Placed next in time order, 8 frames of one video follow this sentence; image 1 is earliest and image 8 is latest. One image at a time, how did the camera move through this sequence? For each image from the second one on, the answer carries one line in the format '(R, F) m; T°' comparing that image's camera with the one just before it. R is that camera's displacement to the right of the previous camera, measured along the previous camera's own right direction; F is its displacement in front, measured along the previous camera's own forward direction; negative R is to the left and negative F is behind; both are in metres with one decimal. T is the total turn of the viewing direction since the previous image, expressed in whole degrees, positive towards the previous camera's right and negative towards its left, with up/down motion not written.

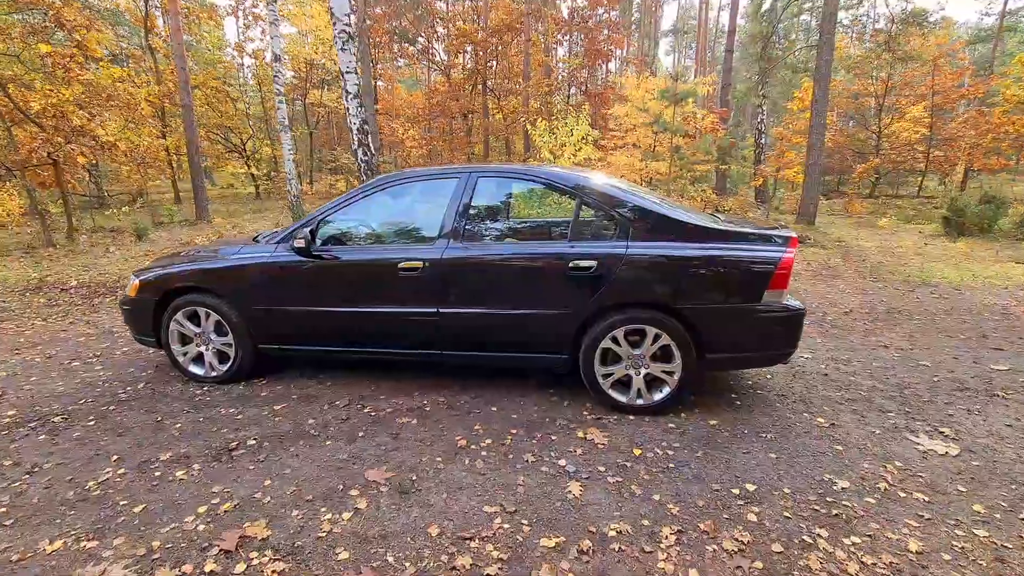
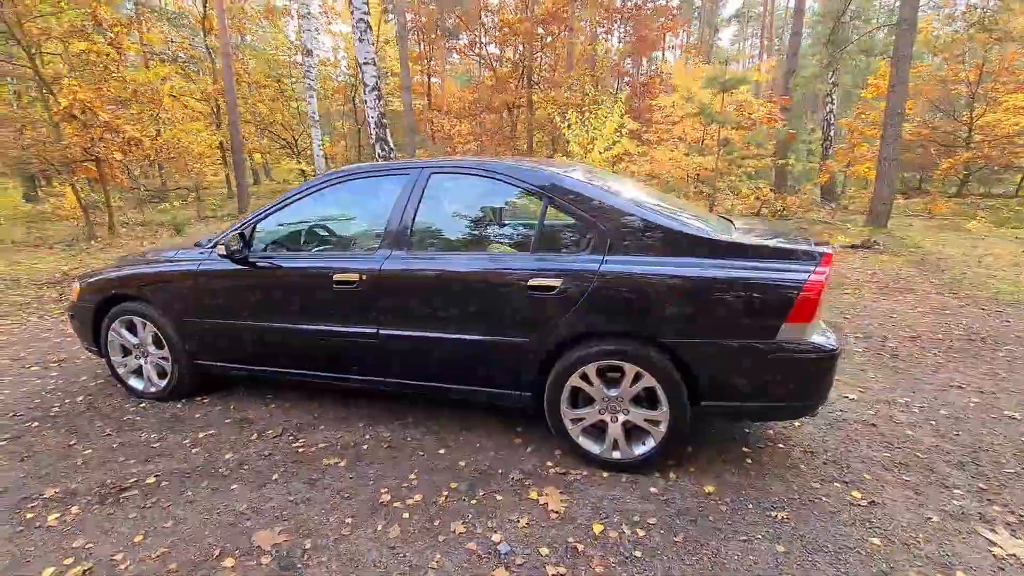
(+0.5, +0.6) m; -6°
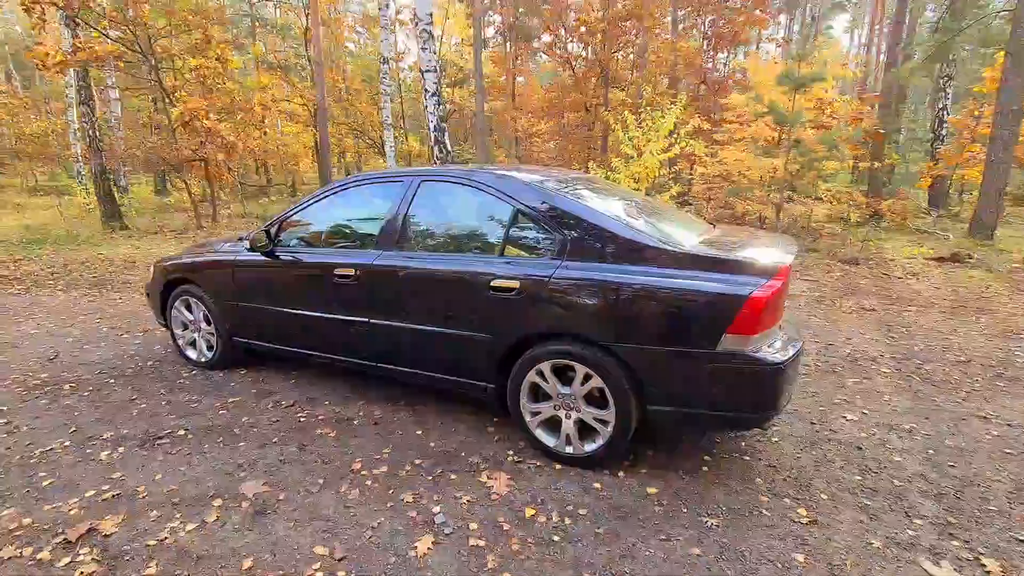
(+0.6, -0.2) m; -9°
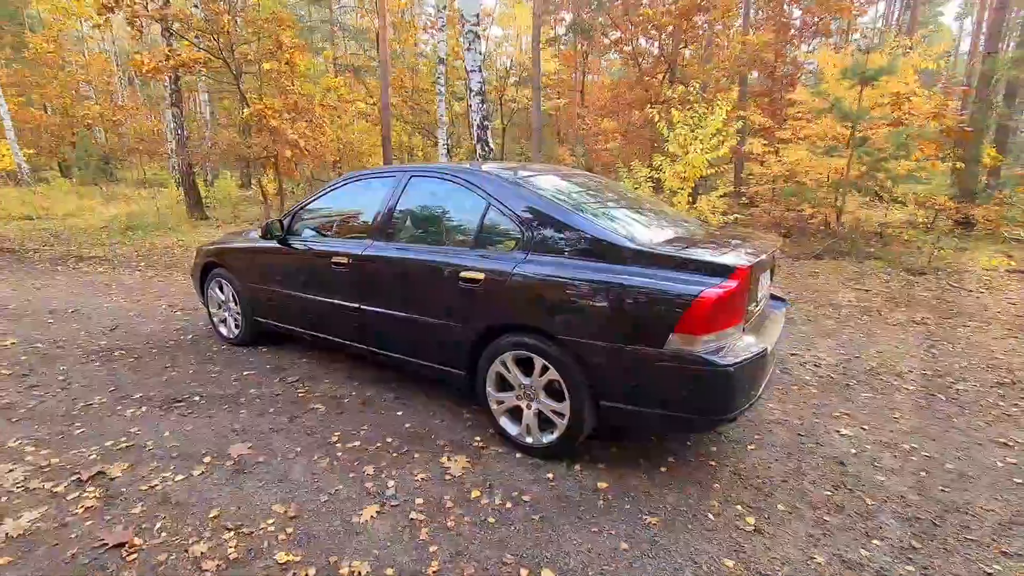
(+0.6, -0.1) m; -8°
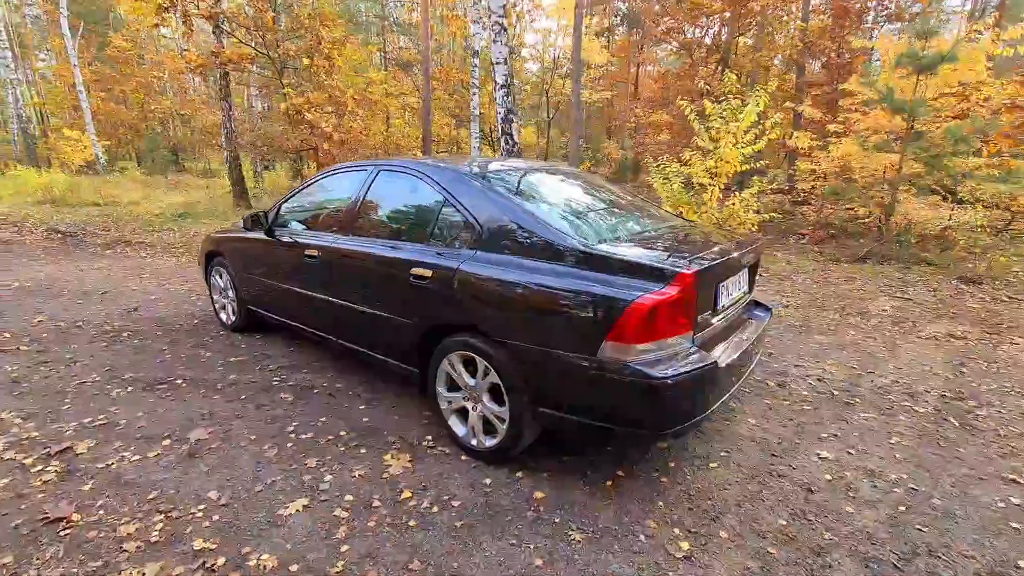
(+0.5, +0.1) m; -6°
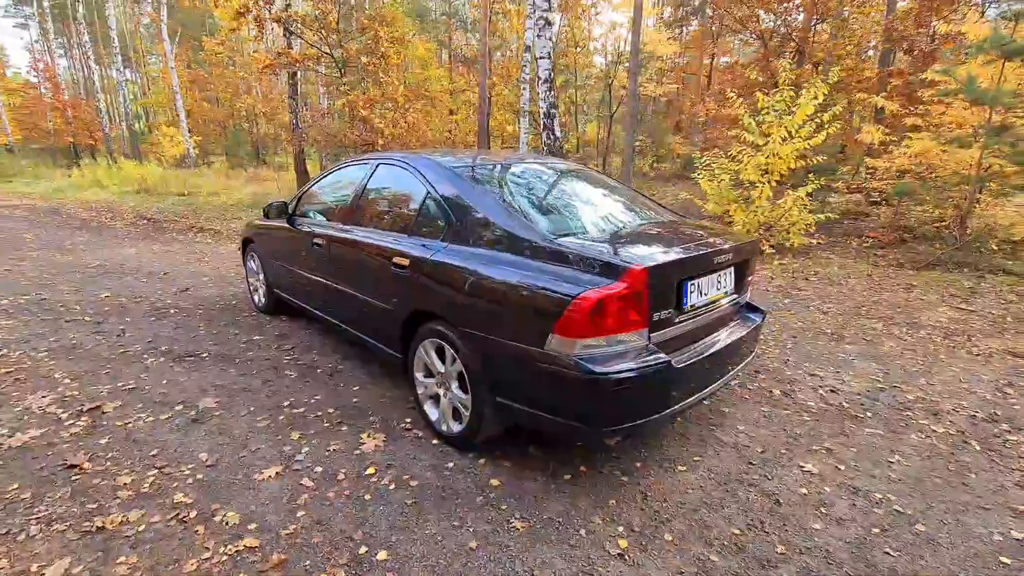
(+0.5, 0.0) m; -7°
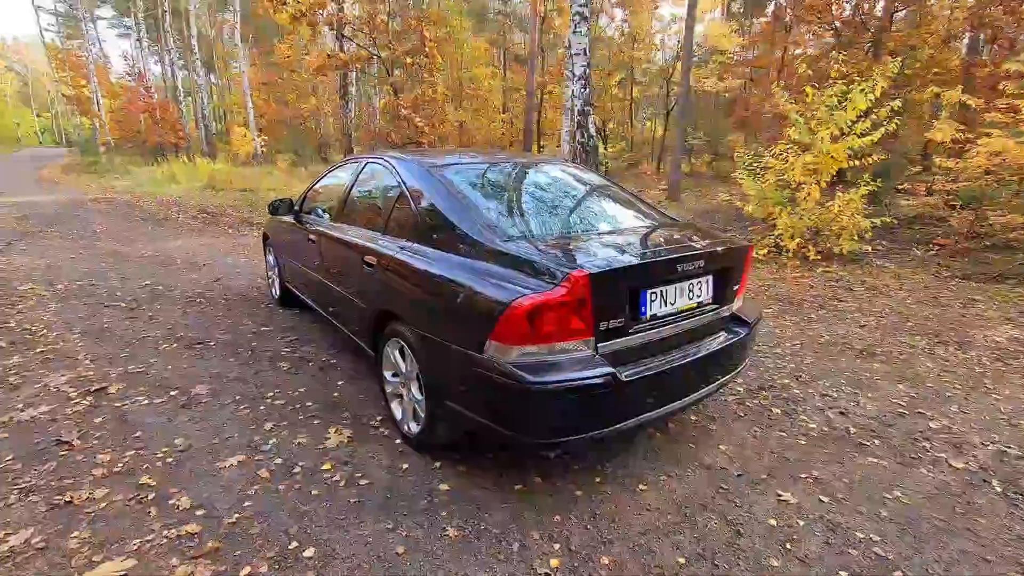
(+0.5, +0.1) m; -6°
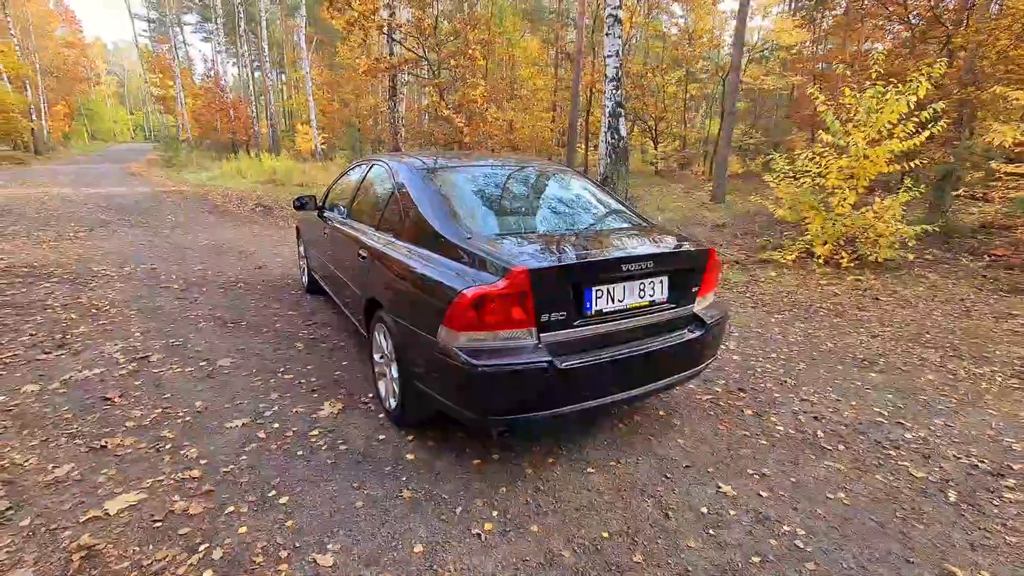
(+0.5, -0.2) m; -6°
